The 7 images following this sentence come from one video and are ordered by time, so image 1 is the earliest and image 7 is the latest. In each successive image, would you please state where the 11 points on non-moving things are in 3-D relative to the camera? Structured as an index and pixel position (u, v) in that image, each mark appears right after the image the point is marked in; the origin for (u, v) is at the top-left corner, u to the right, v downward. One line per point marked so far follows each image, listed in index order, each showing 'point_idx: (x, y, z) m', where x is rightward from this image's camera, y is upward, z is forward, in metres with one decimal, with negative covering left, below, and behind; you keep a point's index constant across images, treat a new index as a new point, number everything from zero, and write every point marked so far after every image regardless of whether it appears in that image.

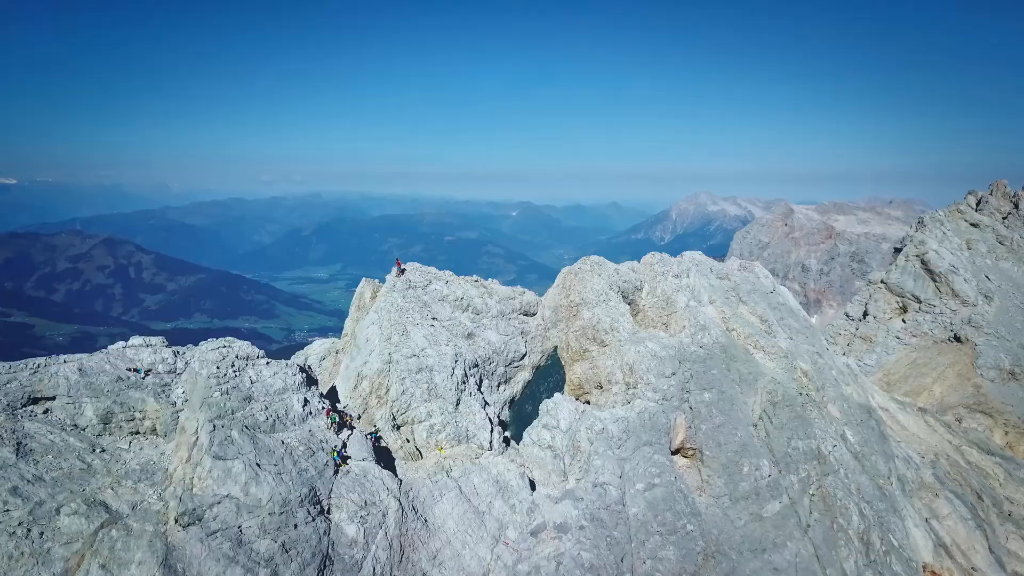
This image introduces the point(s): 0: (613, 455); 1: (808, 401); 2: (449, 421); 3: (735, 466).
0: (+2.7, -4.9, +15.1) m
1: (+9.2, -3.8, +16.9) m
2: (-1.7, -4.3, +16.5) m
3: (+6.2, -5.2, +15.4) m
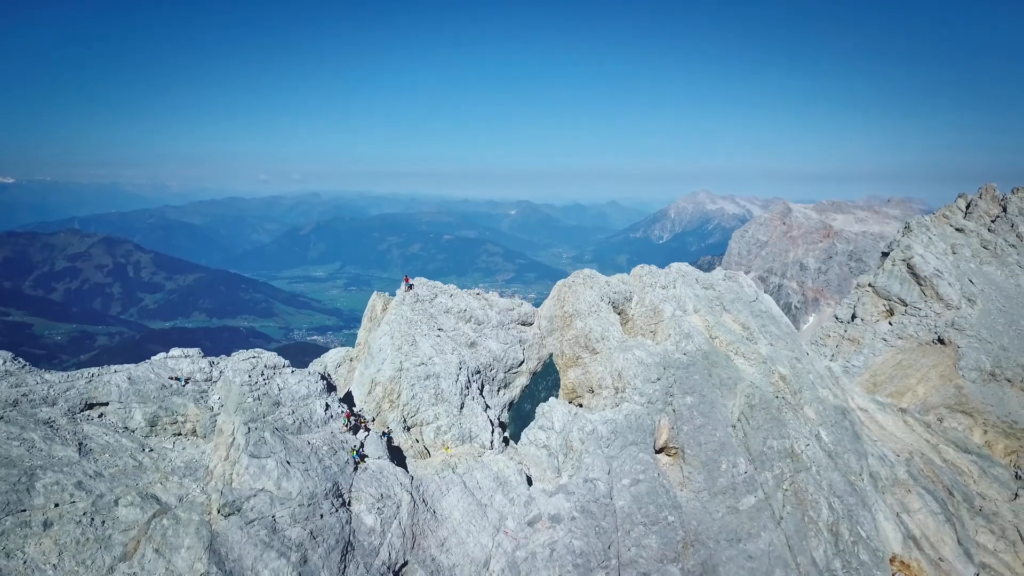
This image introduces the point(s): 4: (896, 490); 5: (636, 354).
0: (+2.7, -5.2, +16.2) m
1: (+9.1, -4.1, +18.0) m
2: (-1.8, -4.6, +17.6) m
3: (+6.2, -5.5, +16.6) m
4: (+13.7, -7.3, +18.6) m
5: (+4.3, -2.6, +19.1) m
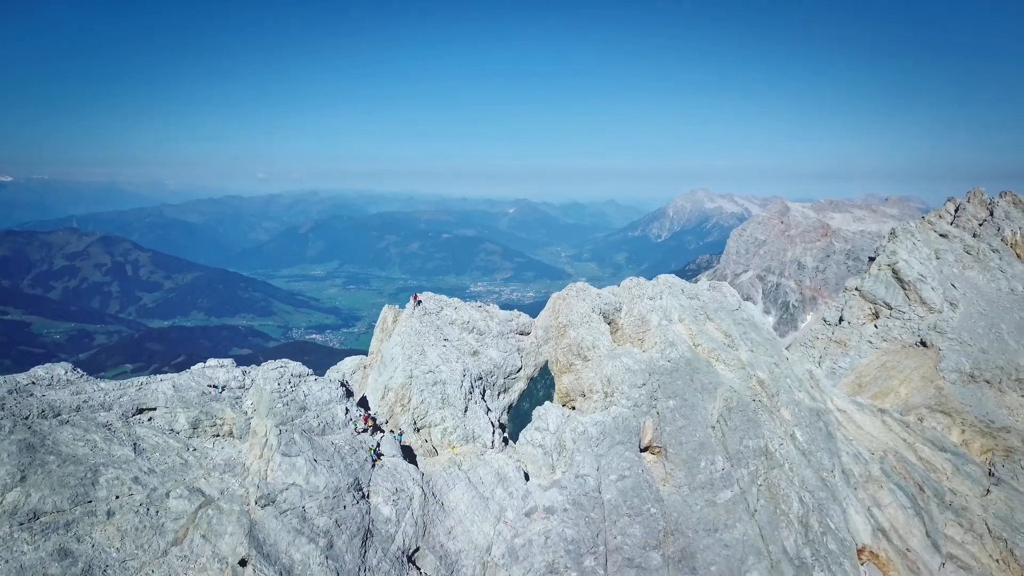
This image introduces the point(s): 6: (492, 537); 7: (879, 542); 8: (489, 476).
0: (+2.6, -5.5, +17.5) m
1: (+9.1, -4.5, +19.4) m
2: (-1.8, -5.0, +18.9) m
3: (+6.2, -5.9, +17.9) m
4: (+13.7, -7.6, +20.0) m
5: (+4.2, -3.0, +20.4) m
6: (-0.6, -7.5, +15.8) m
7: (+12.8, -8.8, +18.1) m
8: (-0.7, -6.2, +17.1) m
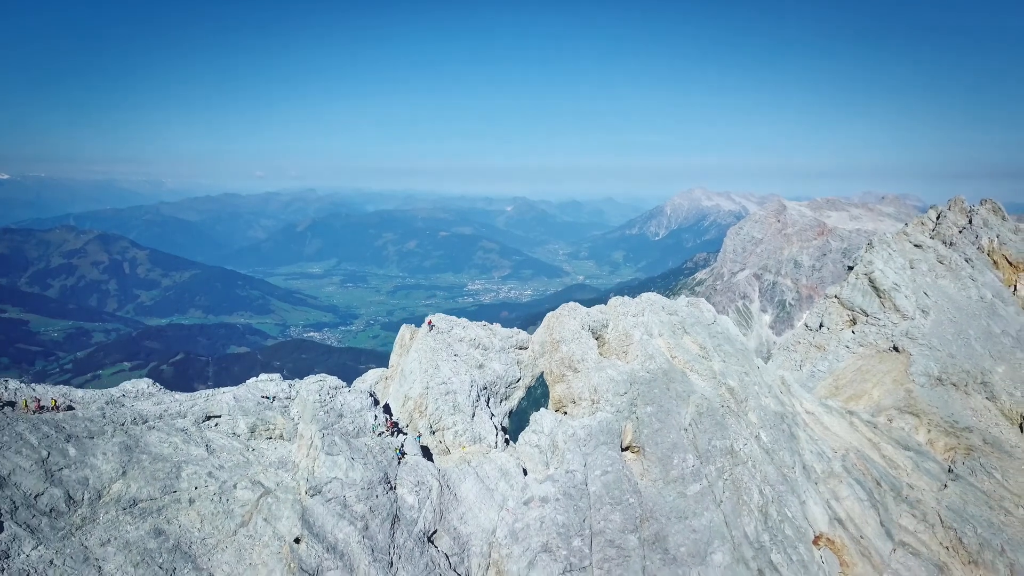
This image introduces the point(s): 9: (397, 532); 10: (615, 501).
0: (+2.6, -6.3, +19.9) m
1: (+9.1, -5.2, +21.8) m
2: (-1.8, -5.7, +21.3) m
3: (+6.1, -6.6, +20.3) m
4: (+13.7, -8.3, +22.4) m
5: (+4.2, -3.7, +22.7) m
6: (-0.6, -8.2, +18.2) m
7: (+12.8, -9.5, +20.5) m
8: (-0.7, -6.9, +19.4) m
9: (-3.6, -7.7, +16.5) m
10: (+3.7, -7.8, +18.9) m
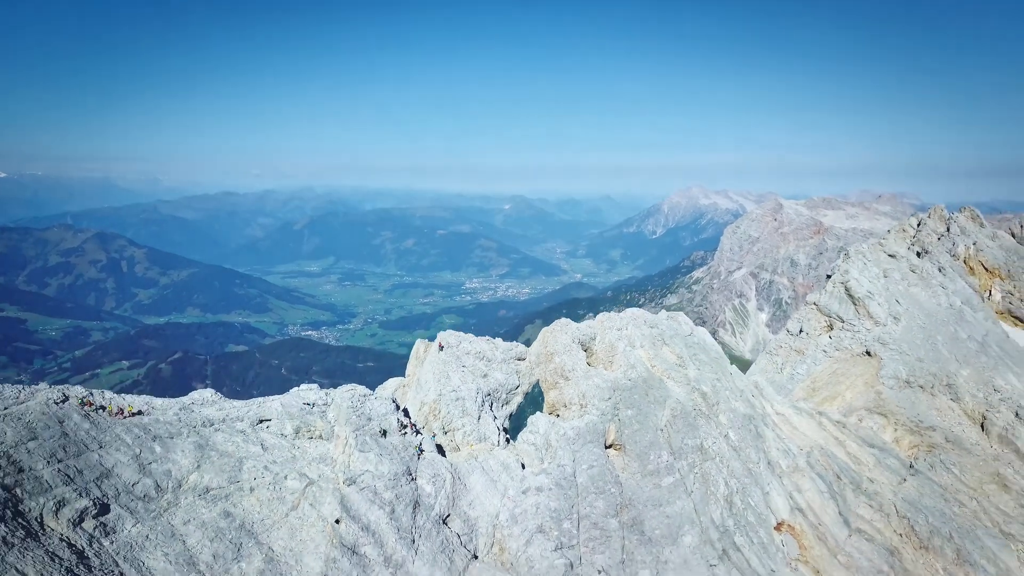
0: (+2.6, -7.0, +22.6) m
1: (+9.0, -5.9, +24.5) m
2: (-1.9, -6.4, +24.0) m
3: (+6.1, -7.4, +23.1) m
4: (+13.6, -9.1, +25.2) m
5: (+4.2, -4.4, +25.5) m
6: (-0.6, -9.0, +20.9) m
7: (+12.8, -10.3, +23.3) m
8: (-0.7, -7.7, +22.2) m
9: (-3.6, -8.5, +19.2) m
10: (+3.7, -8.5, +21.6) m
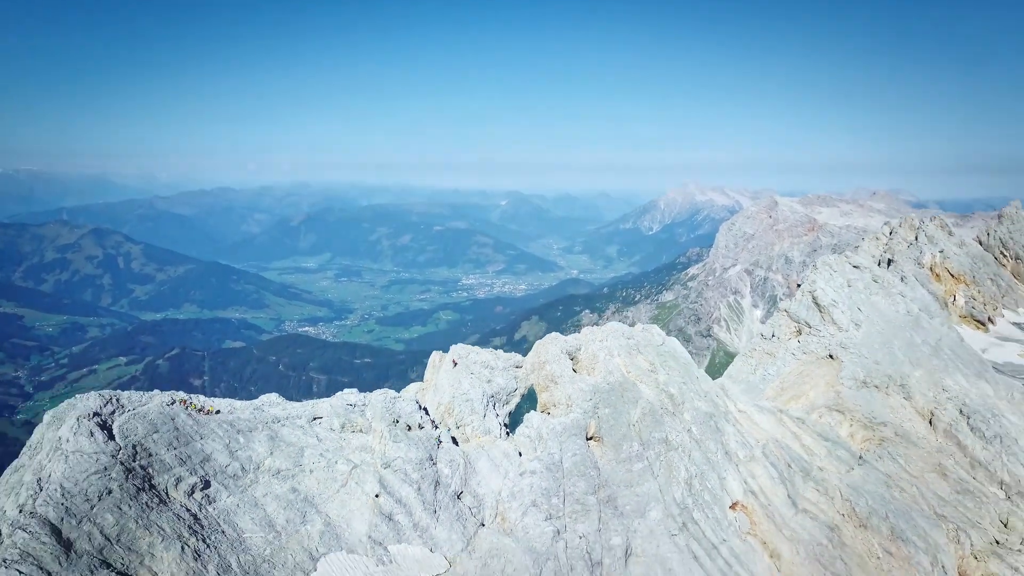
0: (+2.5, -8.0, +27.0) m
1: (+9.0, -6.9, +29.0) m
2: (-1.9, -7.4, +28.4) m
3: (+6.1, -8.3, +27.5) m
4: (+13.6, -10.1, +29.7) m
5: (+4.1, -5.4, +29.9) m
6: (-0.7, -10.0, +25.3) m
7: (+12.7, -11.3, +27.8) m
8: (-0.8, -8.6, +26.6) m
9: (-3.6, -9.5, +23.6) m
10: (+3.7, -9.5, +26.1) m
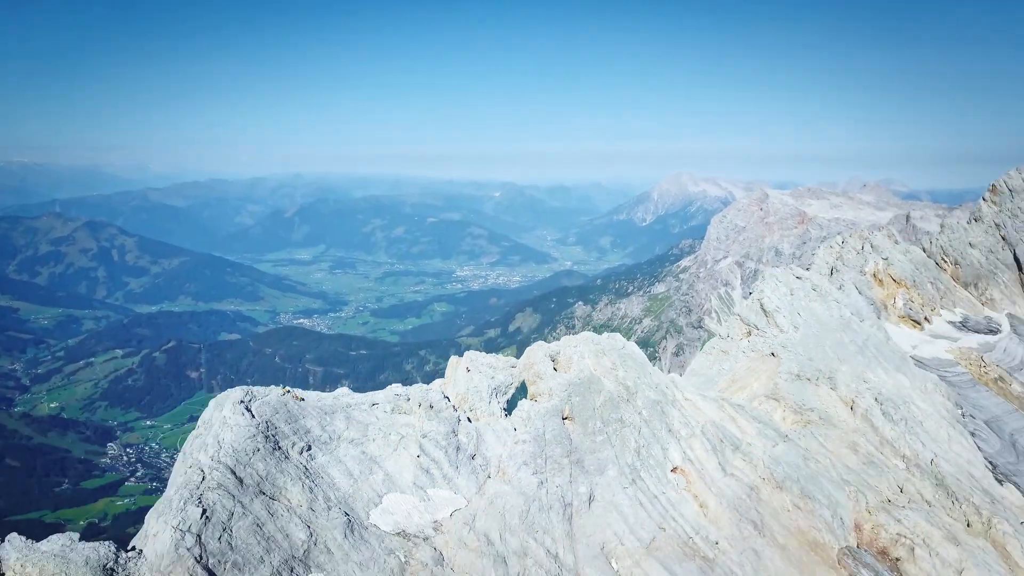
0: (+2.3, -9.3, +36.2) m
1: (+8.7, -8.2, +38.1) m
2: (-2.2, -8.7, +37.4) m
3: (+5.8, -9.7, +36.7) m
4: (+13.3, -11.3, +39.0) m
5: (+3.8, -6.7, +39.0) m
6: (-0.9, -11.3, +34.4) m
7: (+12.5, -12.6, +37.1) m
8: (-1.0, -10.0, +35.6) m
9: (-3.8, -10.9, +32.7) m
10: (+3.4, -10.9, +35.2) m
